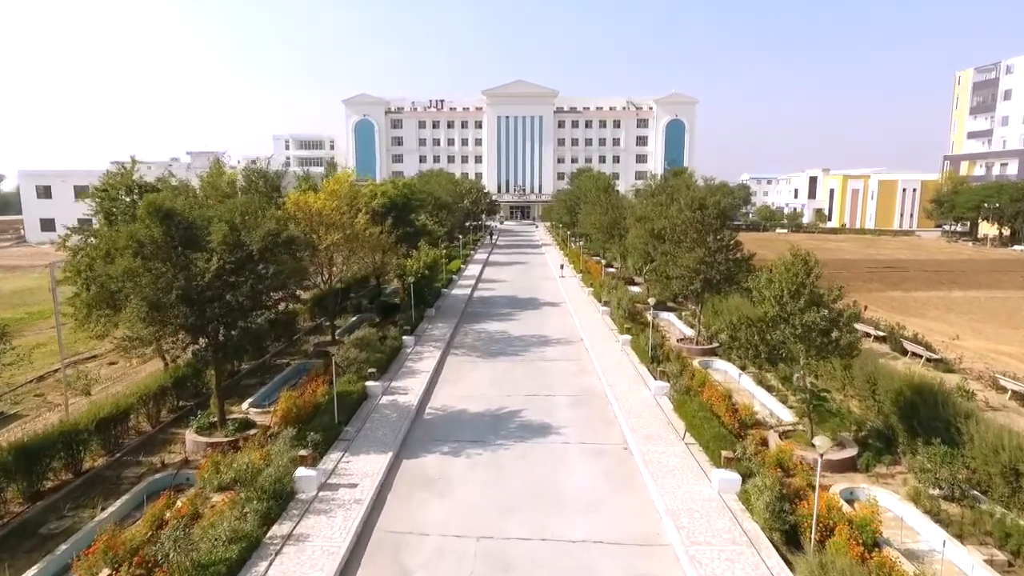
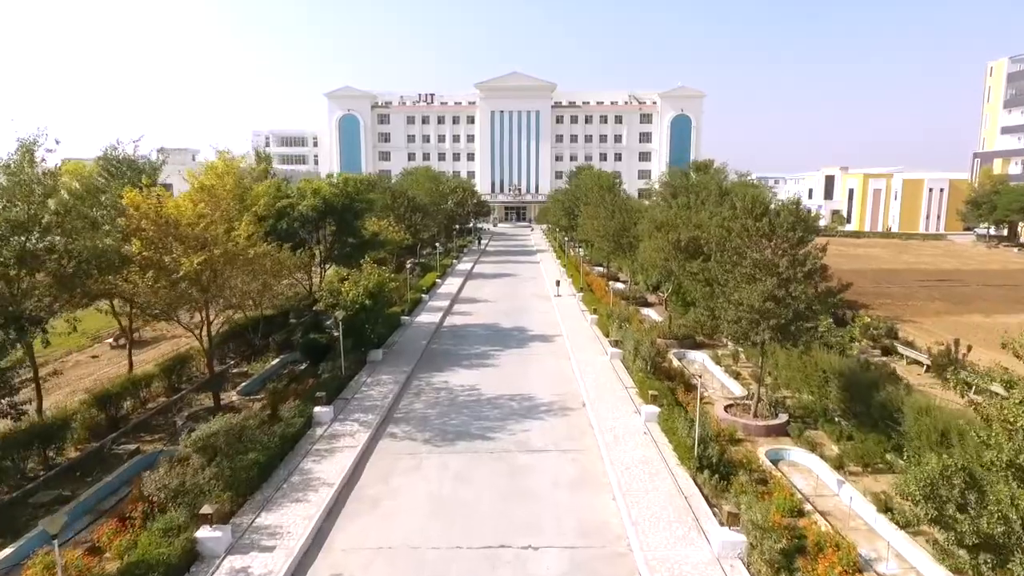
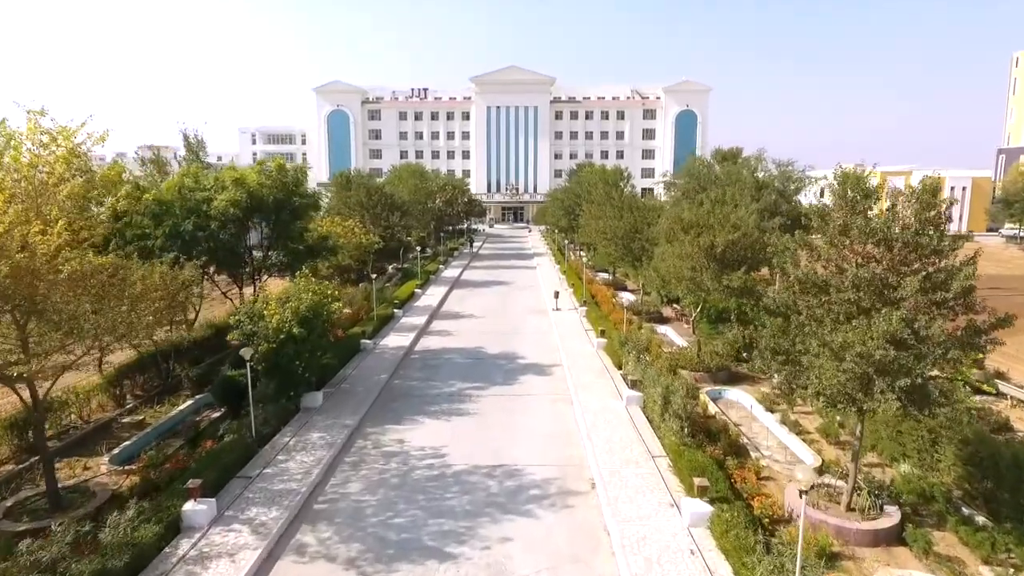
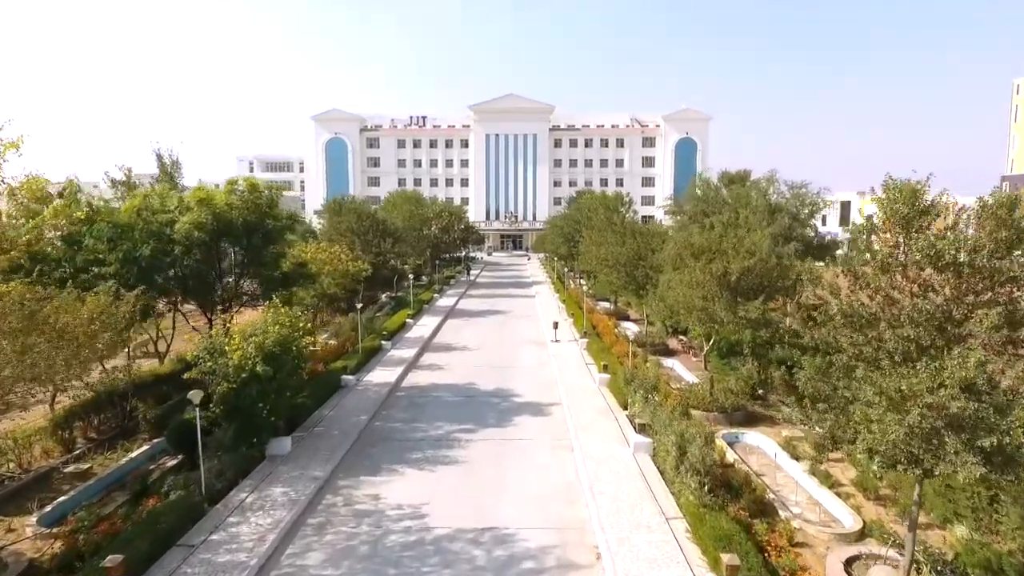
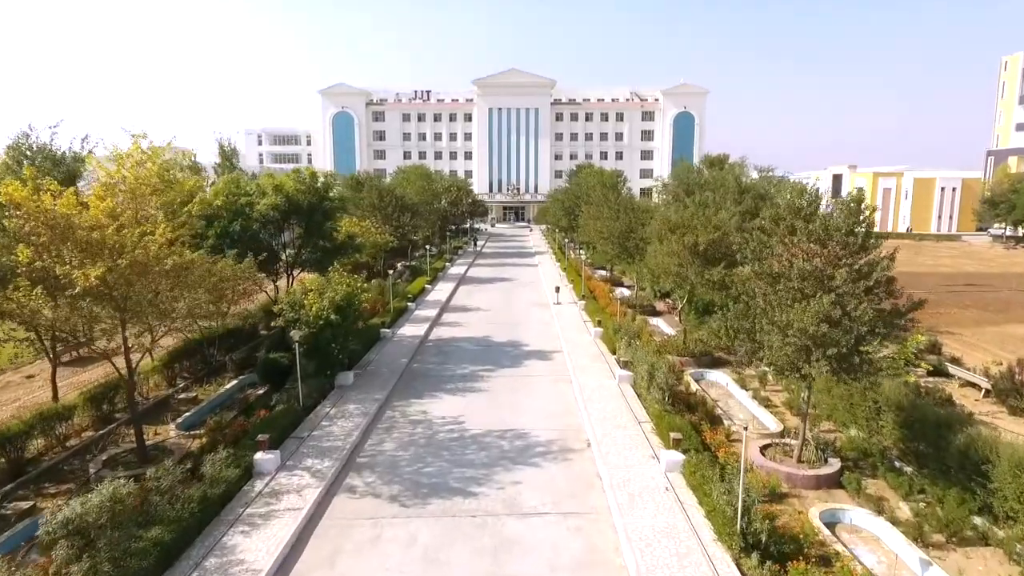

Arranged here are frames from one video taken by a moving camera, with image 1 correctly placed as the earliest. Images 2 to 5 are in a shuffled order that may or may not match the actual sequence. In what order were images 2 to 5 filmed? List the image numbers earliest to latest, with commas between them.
2, 5, 3, 4
